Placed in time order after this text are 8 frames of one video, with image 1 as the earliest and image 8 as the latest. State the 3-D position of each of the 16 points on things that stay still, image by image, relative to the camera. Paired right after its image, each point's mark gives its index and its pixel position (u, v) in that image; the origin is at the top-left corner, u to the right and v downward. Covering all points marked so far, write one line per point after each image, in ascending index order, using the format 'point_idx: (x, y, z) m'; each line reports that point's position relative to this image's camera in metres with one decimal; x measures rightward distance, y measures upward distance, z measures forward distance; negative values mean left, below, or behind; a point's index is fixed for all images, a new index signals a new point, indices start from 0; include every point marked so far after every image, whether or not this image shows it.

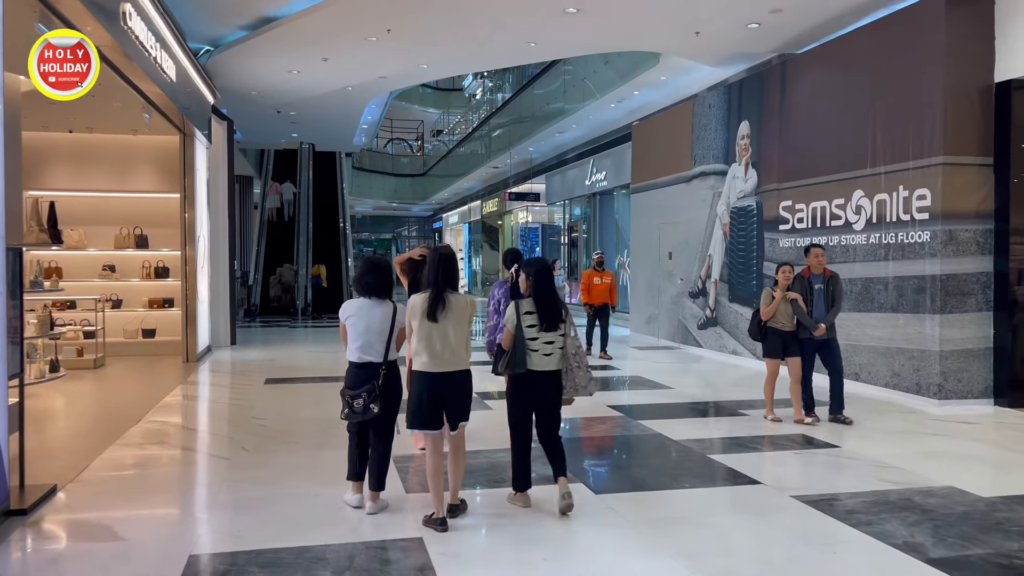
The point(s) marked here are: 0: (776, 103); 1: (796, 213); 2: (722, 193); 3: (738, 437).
0: (+3.2, +2.3, +10.1) m
1: (+3.3, +0.9, +9.5) m
2: (+2.9, +1.3, +11.4) m
3: (+1.8, -1.2, +6.5) m
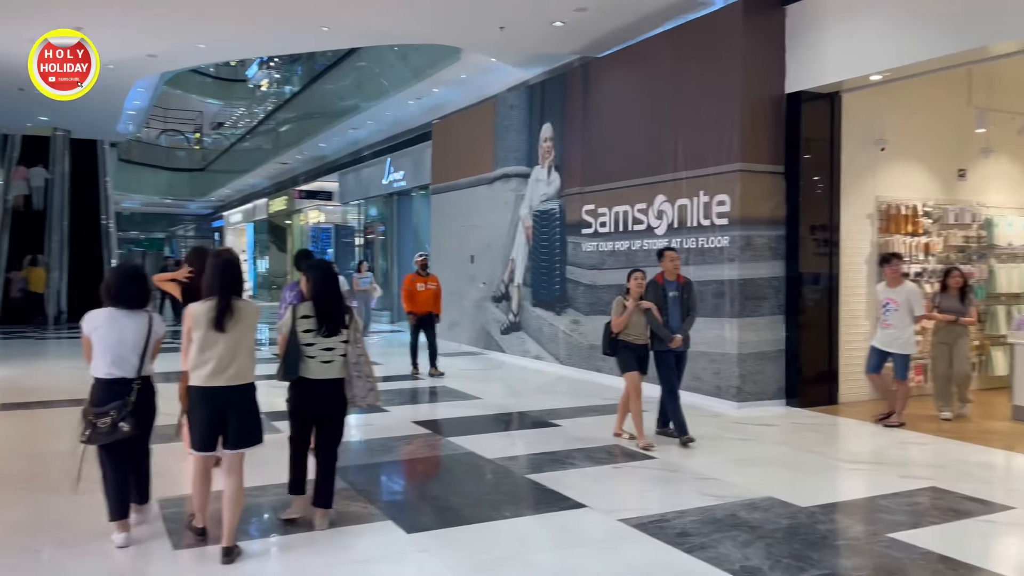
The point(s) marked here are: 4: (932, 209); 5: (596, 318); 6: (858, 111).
0: (+0.8, +2.2, +9.9) m
1: (+1.0, +0.8, +9.5) m
2: (+0.2, +1.3, +11.2) m
3: (+0.3, -1.2, +6.2) m
4: (+4.2, +0.8, +8.2) m
5: (+1.0, -0.3, +9.5) m
6: (+3.2, +1.7, +7.7) m
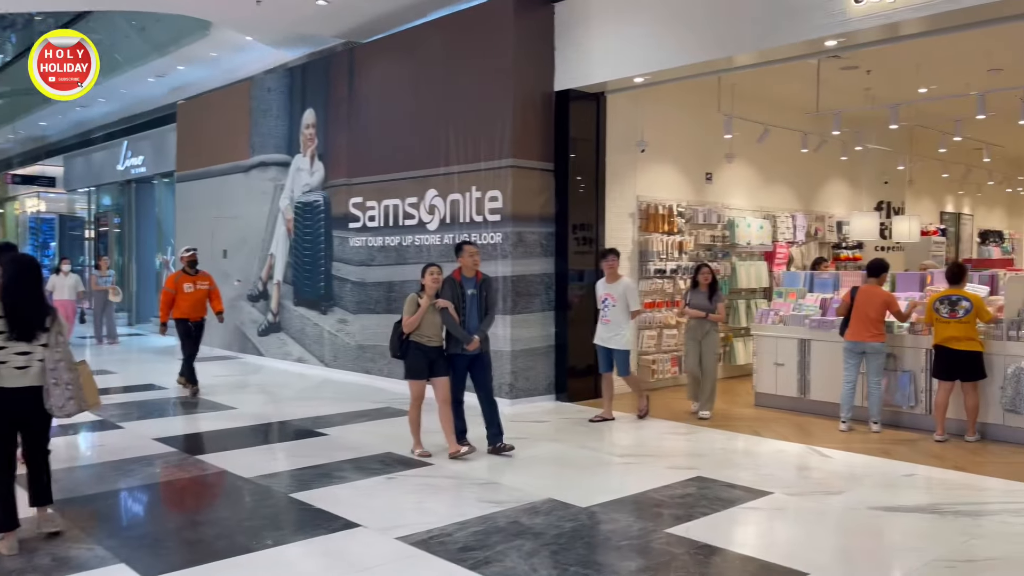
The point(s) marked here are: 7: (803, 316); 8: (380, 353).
0: (-1.9, +2.2, +9.4) m
1: (-1.6, +0.9, +9.0) m
2: (-2.9, +1.3, +10.4) m
3: (-1.3, -1.2, +5.6) m
4: (+1.8, +0.8, +8.7) m
5: (-1.6, -0.3, +9.1) m
6: (+1.0, +1.7, +7.9) m
7: (+2.5, -0.2, +7.2) m
8: (-1.4, -0.7, +8.8) m
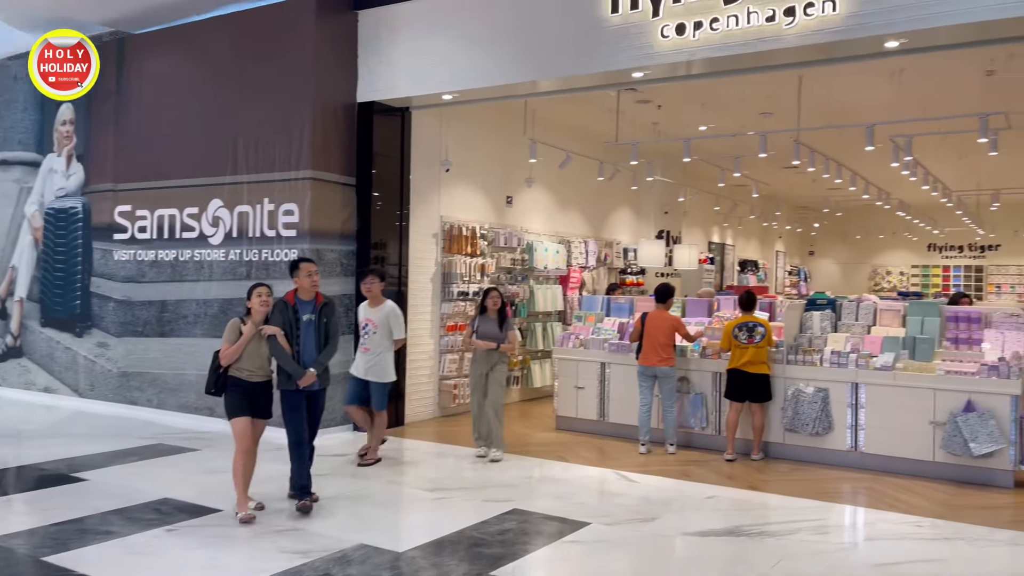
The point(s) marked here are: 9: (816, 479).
0: (-4.1, +2.0, +8.3) m
1: (-3.7, +0.7, +8.0) m
2: (-5.3, +1.1, +9.0) m
3: (-2.5, -1.3, +4.7) m
4: (-0.3, +0.6, +8.6) m
5: (-3.7, -0.5, +8.0) m
6: (-0.8, +1.5, +7.7) m
7: (+0.8, -0.5, +7.3) m
8: (-3.5, -0.9, +7.8) m
9: (+2.1, -1.3, +5.8) m
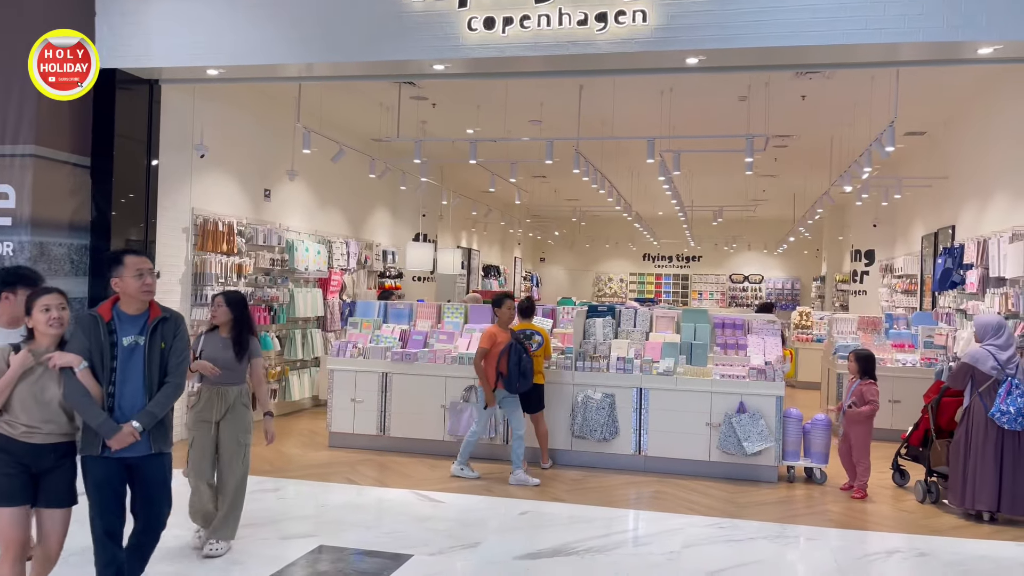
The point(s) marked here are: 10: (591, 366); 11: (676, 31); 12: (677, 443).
0: (-6.0, +2.0, +6.1) m
1: (-5.5, +0.7, +6.0) m
2: (-7.4, +1.1, +6.4) m
3: (-3.4, -1.3, +3.3) m
4: (-2.5, +0.6, +7.7) m
5: (-5.6, -0.5, +6.0) m
6: (-2.7, +1.5, +6.6) m
7: (-1.1, -0.5, +6.8) m
8: (-5.3, -0.9, +5.9) m
9: (+0.7, -1.4, +5.9) m
10: (+0.6, -0.6, +6.3) m
11: (+1.0, +1.6, +5.1) m
12: (+1.2, -1.2, +6.1) m
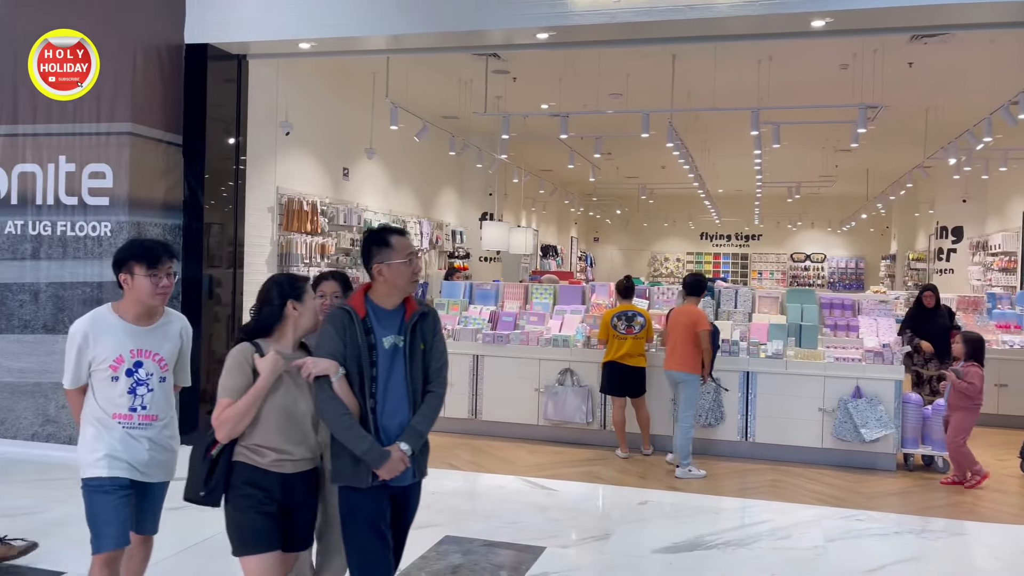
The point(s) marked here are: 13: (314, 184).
0: (-5.3, +2.2, +6.1) m
1: (-4.8, +0.8, +5.9) m
2: (-6.6, +1.2, +6.4) m
3: (-2.8, -1.3, +3.2) m
4: (-1.7, +0.7, +7.5) m
5: (-4.9, -0.4, +6.0) m
6: (-2.0, +1.6, +6.5) m
7: (-0.3, -0.3, +6.6) m
8: (-4.6, -0.8, +5.9) m
9: (+1.4, -1.3, +5.6) m
10: (+1.3, -0.5, +6.1) m
11: (+1.7, +1.7, +4.7) m
12: (+2.0, -1.0, +5.8) m
13: (-1.8, +0.9, +7.4) m
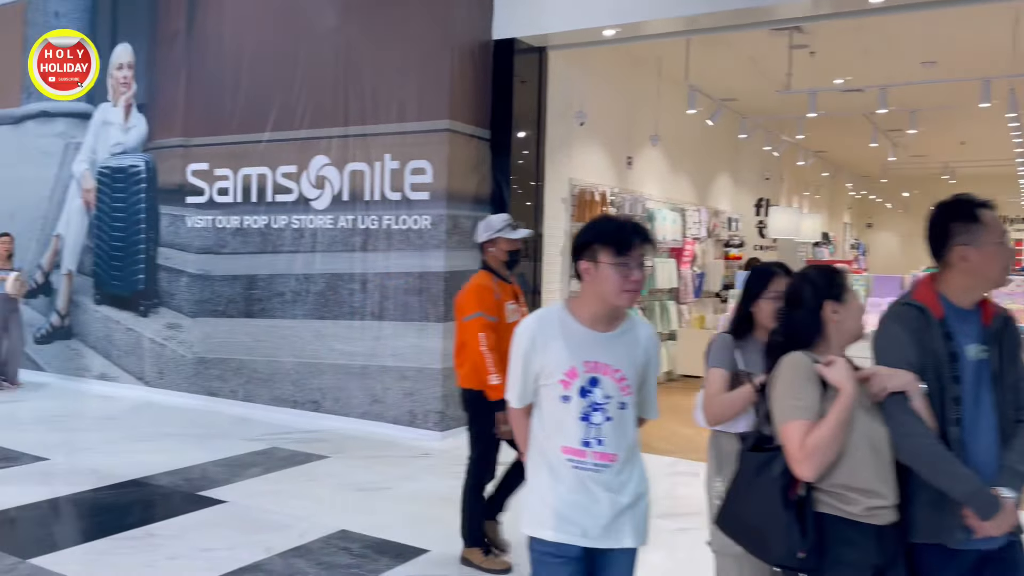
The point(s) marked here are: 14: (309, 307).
0: (-2.9, +2.3, +7.1) m
1: (-2.5, +0.9, +6.8) m
2: (-4.1, +1.3, +7.8) m
3: (-1.3, -1.2, +3.7) m
4: (+0.9, +0.8, +7.4) m
5: (-2.5, -0.3, +6.9) m
6: (+0.4, +1.7, +6.5) m
7: (+2.0, -0.3, +6.2) m
8: (-2.3, -0.7, +6.7) m
9: (+3.4, -1.2, +4.8) m
10: (+3.4, -0.4, +5.2) m
11: (+3.4, +1.7, +3.8) m
12: (+4.0, -1.0, +4.8) m
13: (+0.8, +1.0, +7.4) m
14: (-1.5, -0.1, +6.2) m
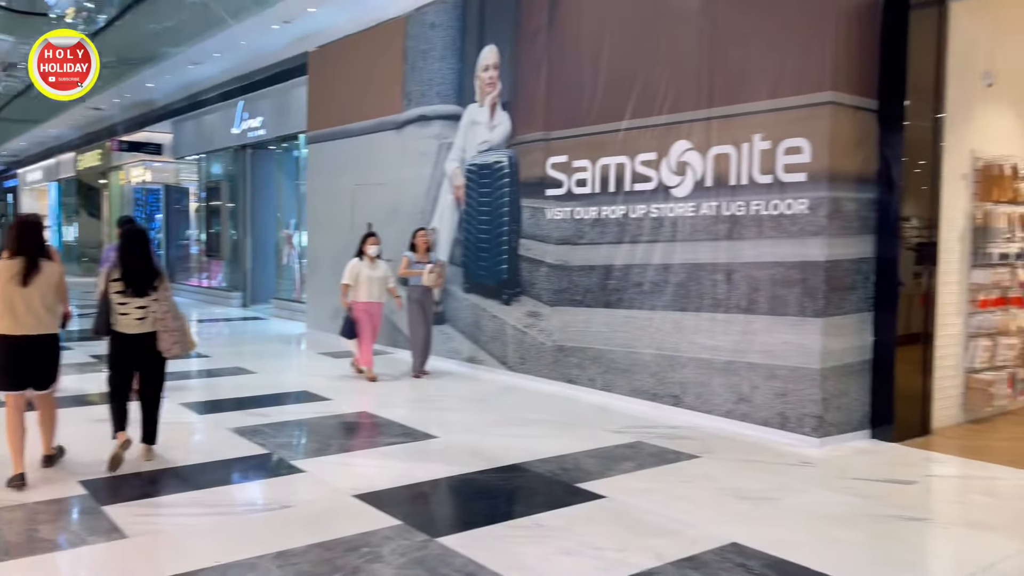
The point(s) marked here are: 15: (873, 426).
0: (+0.2, +2.4, +7.3) m
1: (+0.5, +1.0, +6.9) m
2: (-0.6, +1.5, +8.4) m
3: (+0.4, -1.2, +3.6) m
4: (+3.9, +0.9, +6.2) m
5: (+0.5, -0.2, +7.0) m
6: (+3.0, +1.8, +5.6) m
7: (+4.4, -0.2, +4.7) m
8: (+0.7, -0.6, +6.7) m
9: (+5.2, -1.2, +2.9) m
10: (+5.4, -0.4, +3.2) m
11: (+4.8, +1.8, +1.9) m
12: (+5.7, -0.9, +2.7) m
13: (+3.8, +1.1, +6.2) m
14: (+1.2, -0.1, +6.0) m
15: (+2.4, -0.9, +5.6) m
